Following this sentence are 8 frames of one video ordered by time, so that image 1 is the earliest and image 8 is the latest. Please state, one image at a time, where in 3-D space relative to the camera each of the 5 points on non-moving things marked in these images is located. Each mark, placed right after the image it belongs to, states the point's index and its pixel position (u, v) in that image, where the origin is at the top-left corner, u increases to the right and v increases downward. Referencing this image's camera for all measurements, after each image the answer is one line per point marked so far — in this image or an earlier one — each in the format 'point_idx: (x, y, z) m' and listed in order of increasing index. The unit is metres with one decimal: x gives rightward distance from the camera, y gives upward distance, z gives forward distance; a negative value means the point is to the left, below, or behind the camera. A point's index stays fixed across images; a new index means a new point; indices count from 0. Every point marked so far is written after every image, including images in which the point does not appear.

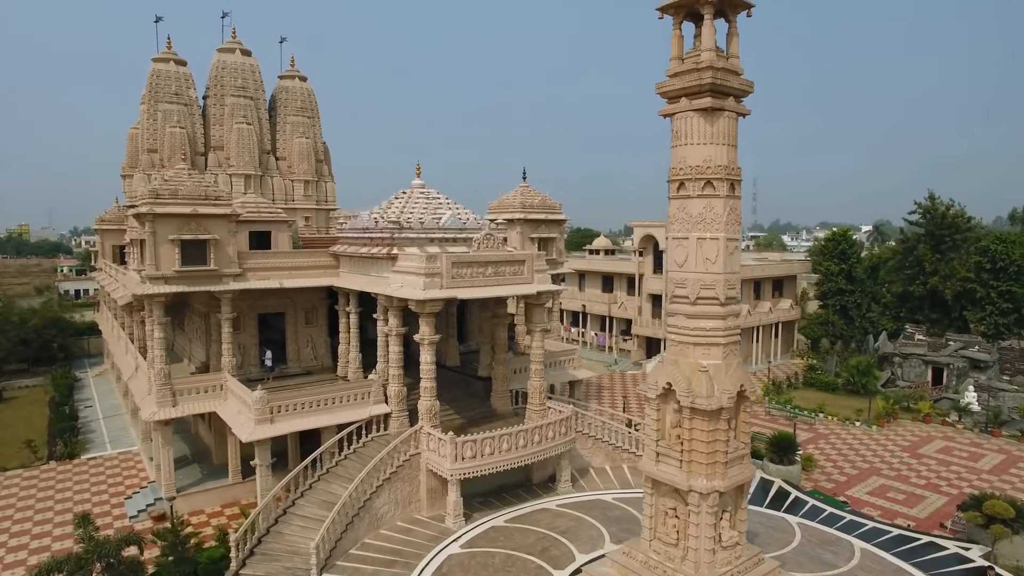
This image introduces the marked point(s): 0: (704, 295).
0: (+3.1, -0.1, +10.3) m
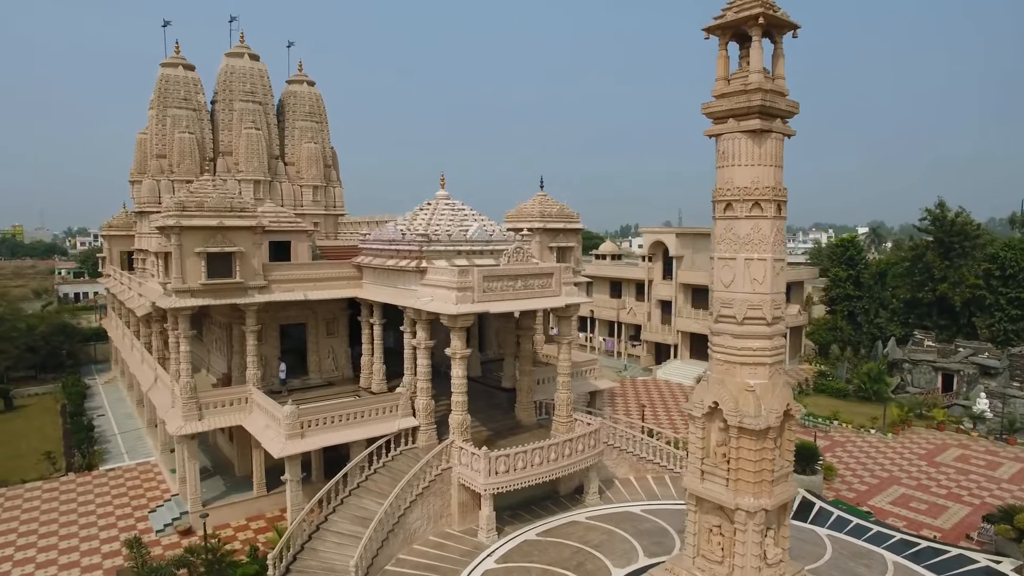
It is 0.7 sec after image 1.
0: (+3.9, -0.4, +10.4) m
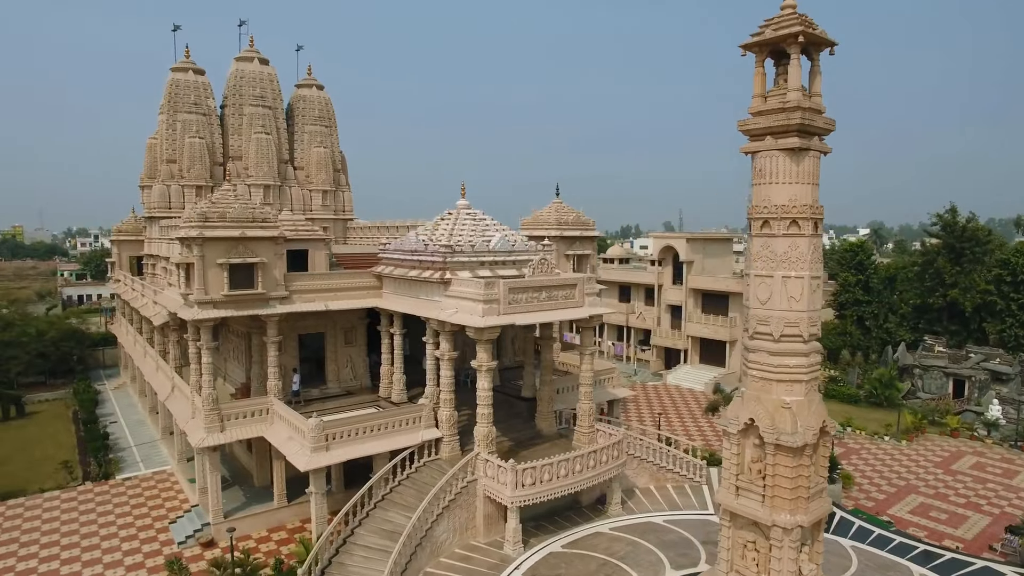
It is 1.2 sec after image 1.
0: (+4.5, -0.7, +10.4) m
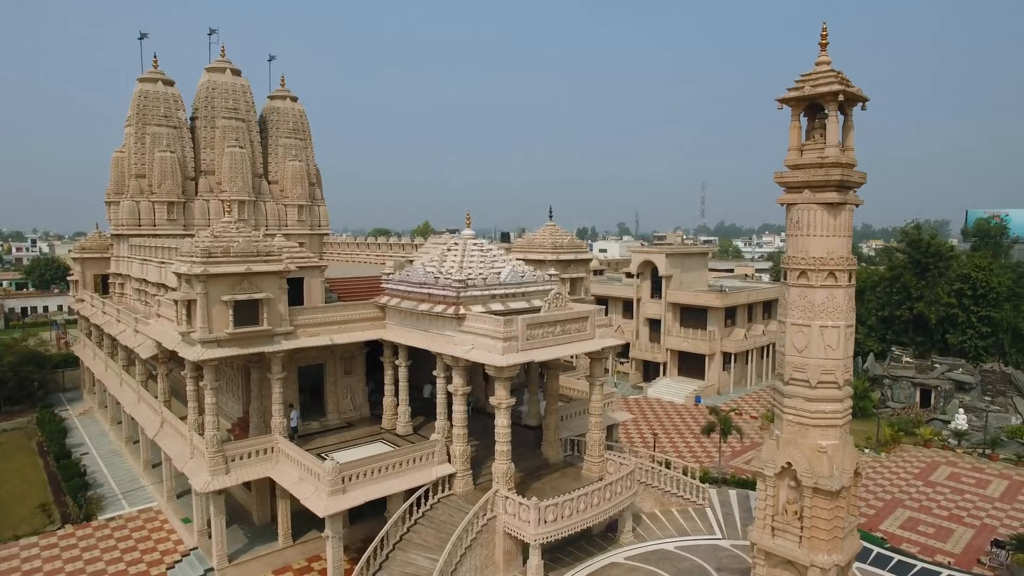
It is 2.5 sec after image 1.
0: (+5.2, -1.5, +10.7) m
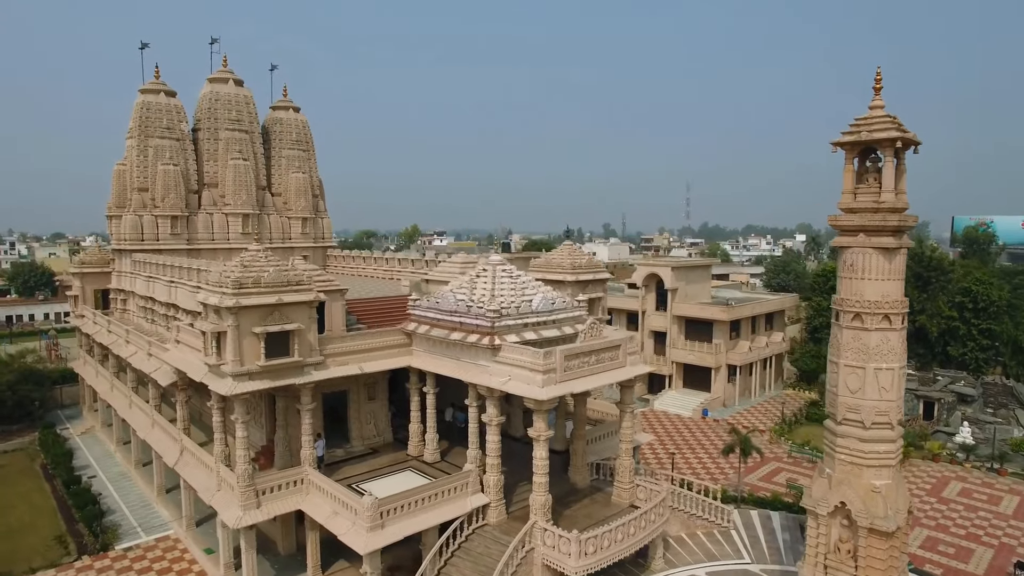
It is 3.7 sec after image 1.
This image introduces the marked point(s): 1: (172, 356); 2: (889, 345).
0: (+6.2, -2.3, +10.8) m
1: (-9.8, -2.0, +18.4) m
2: (+6.3, -1.0, +10.7) m
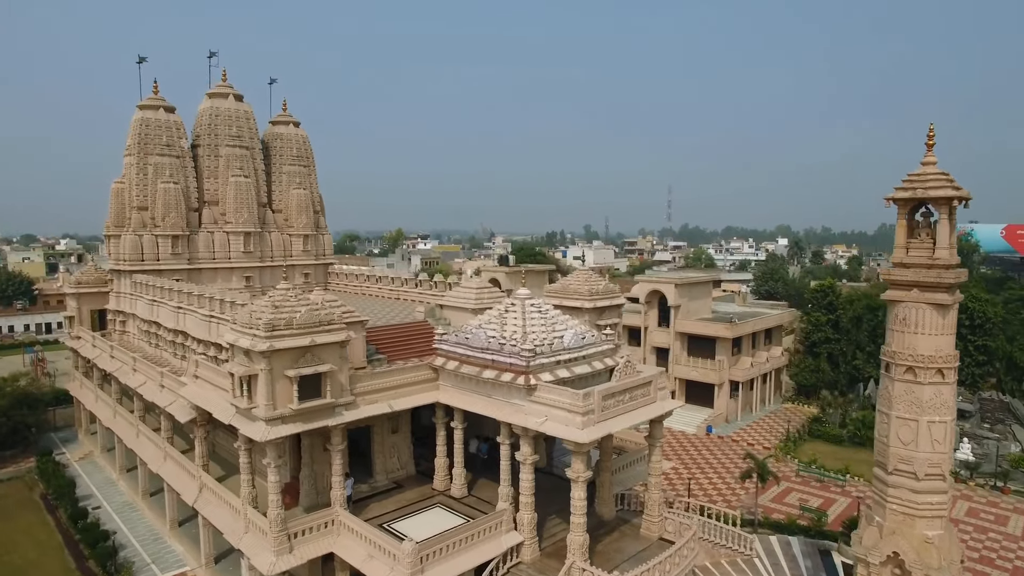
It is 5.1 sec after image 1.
0: (+7.2, -3.2, +11.0) m
1: (-9.0, -2.9, +18.0) m
2: (+7.4, -1.9, +10.9) m
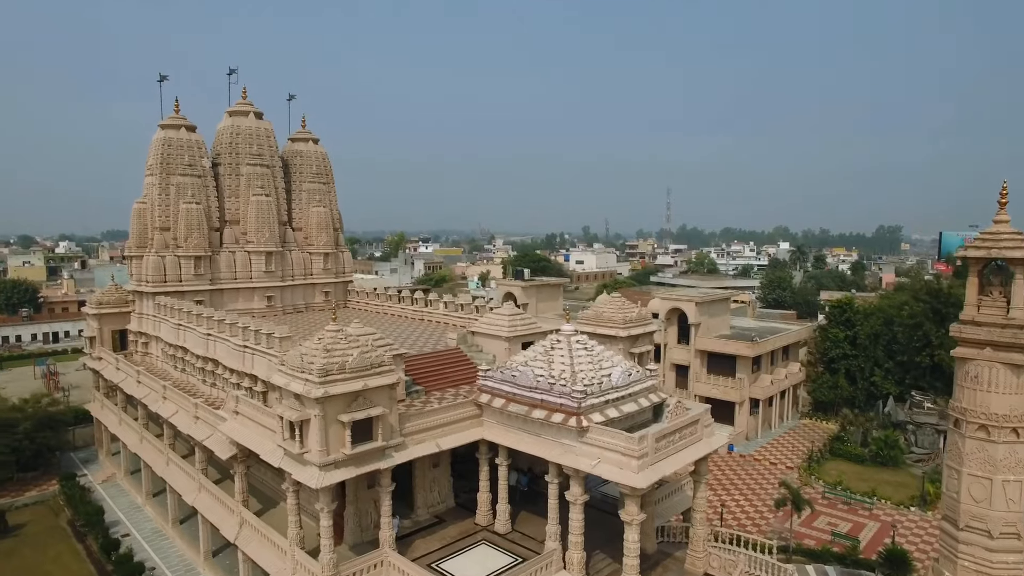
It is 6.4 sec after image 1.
0: (+8.5, -4.2, +11.0) m
1: (-7.8, -3.9, +17.9) m
2: (+8.6, -2.9, +10.9) m
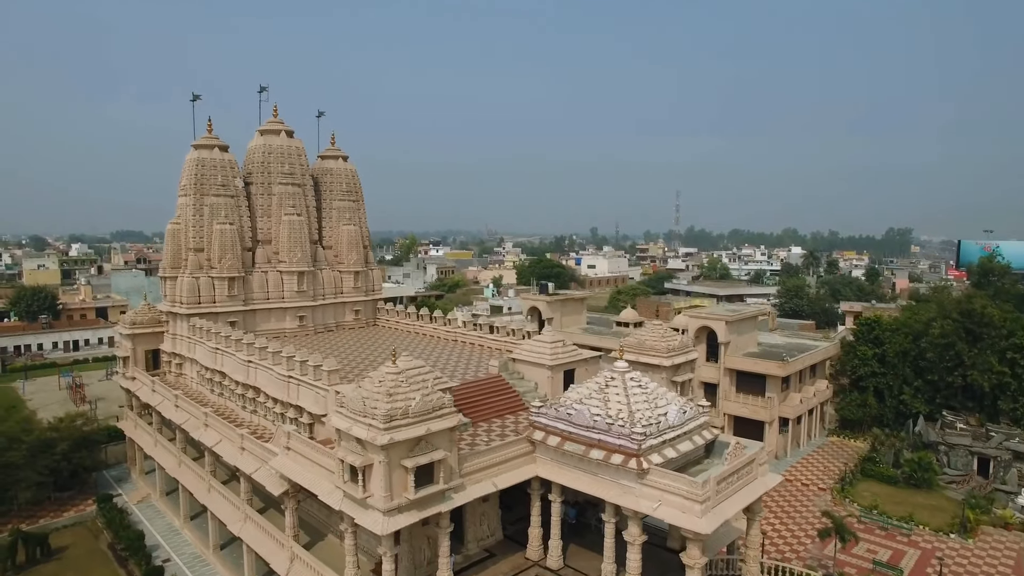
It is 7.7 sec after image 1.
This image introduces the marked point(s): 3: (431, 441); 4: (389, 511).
0: (+9.9, -5.2, +10.9) m
1: (-6.4, -4.9, +17.9) m
2: (+10.0, -3.9, +10.8) m
3: (-2.0, -3.6, +15.2) m
4: (-2.8, -5.0, +14.5) m
